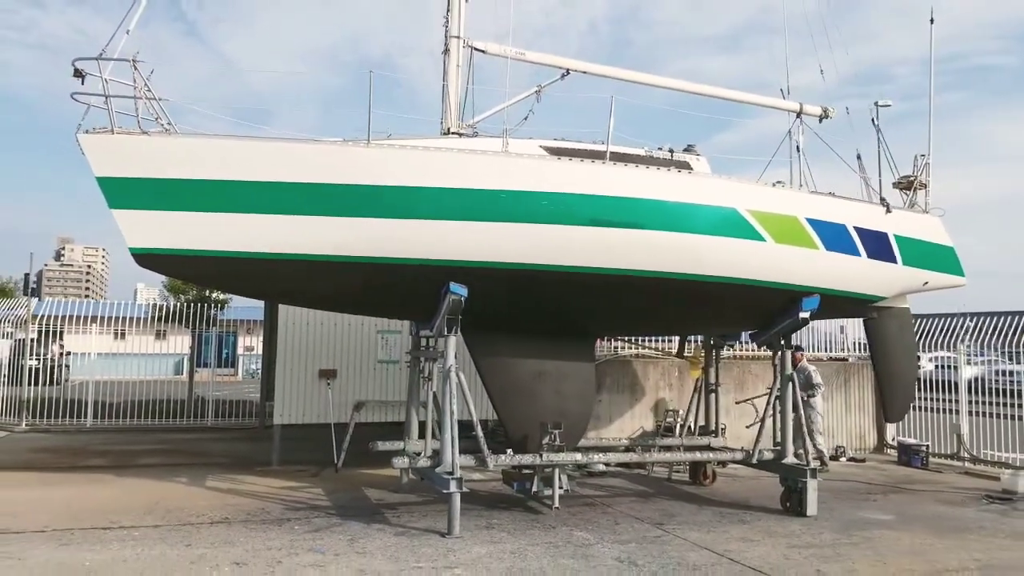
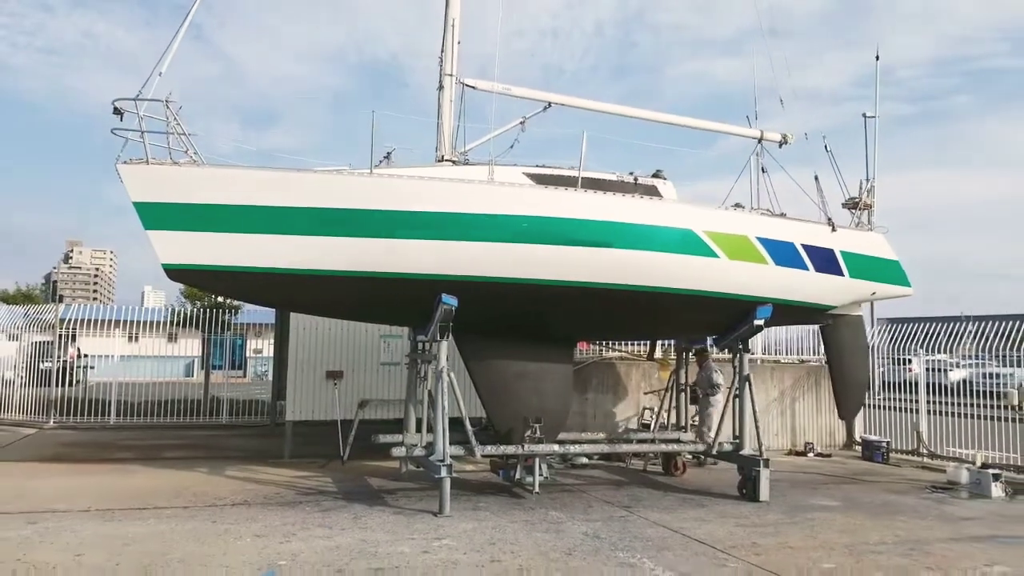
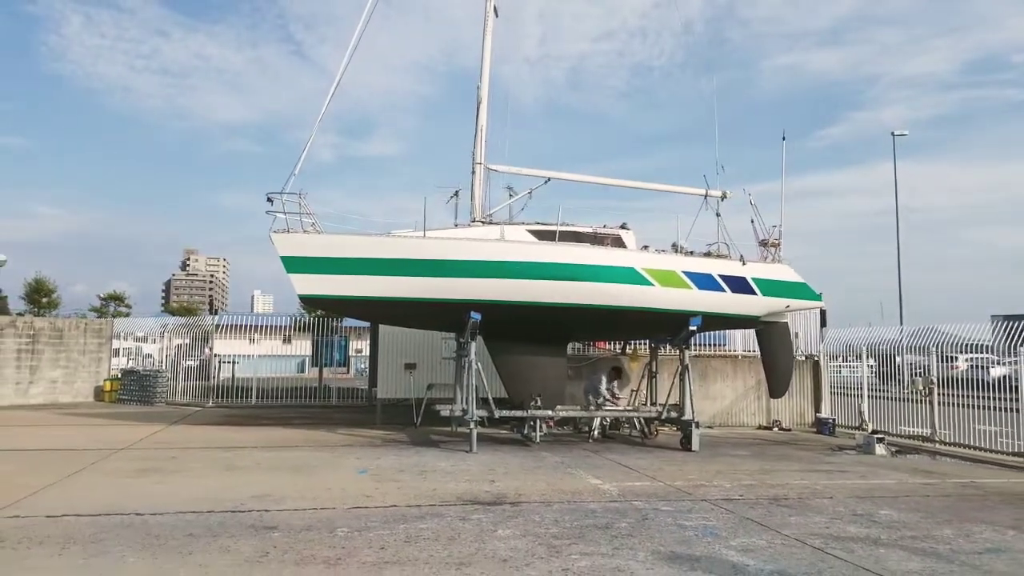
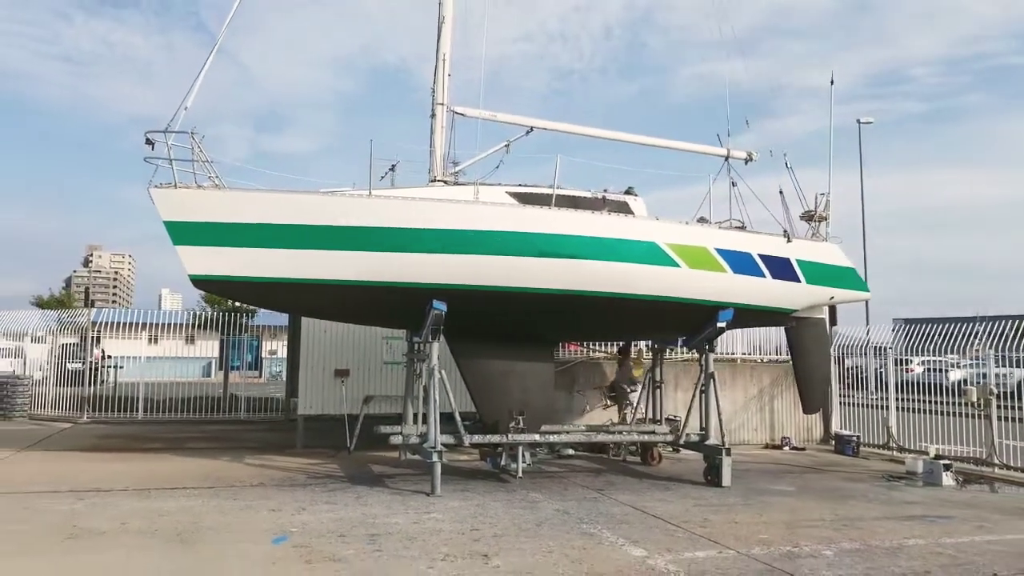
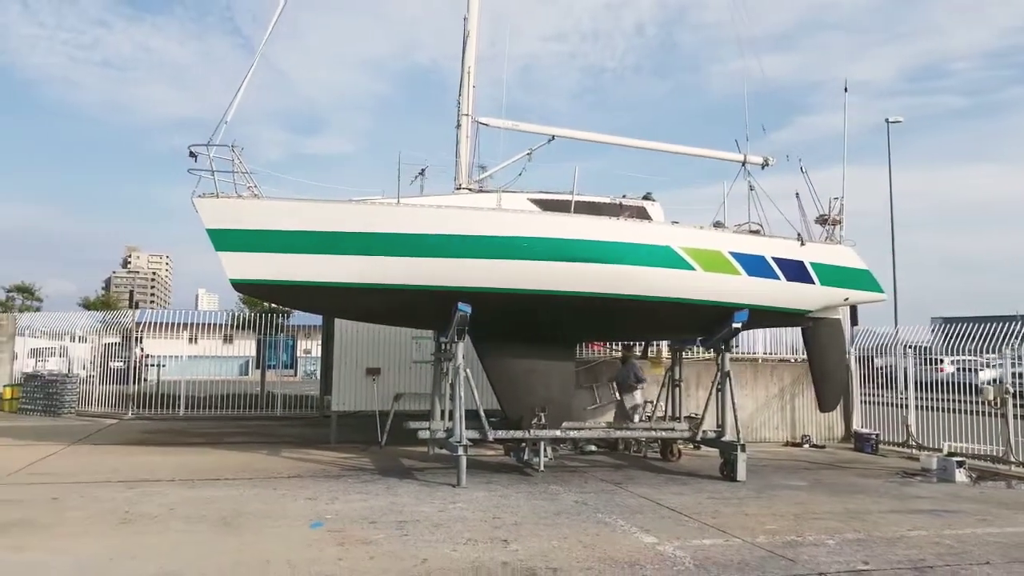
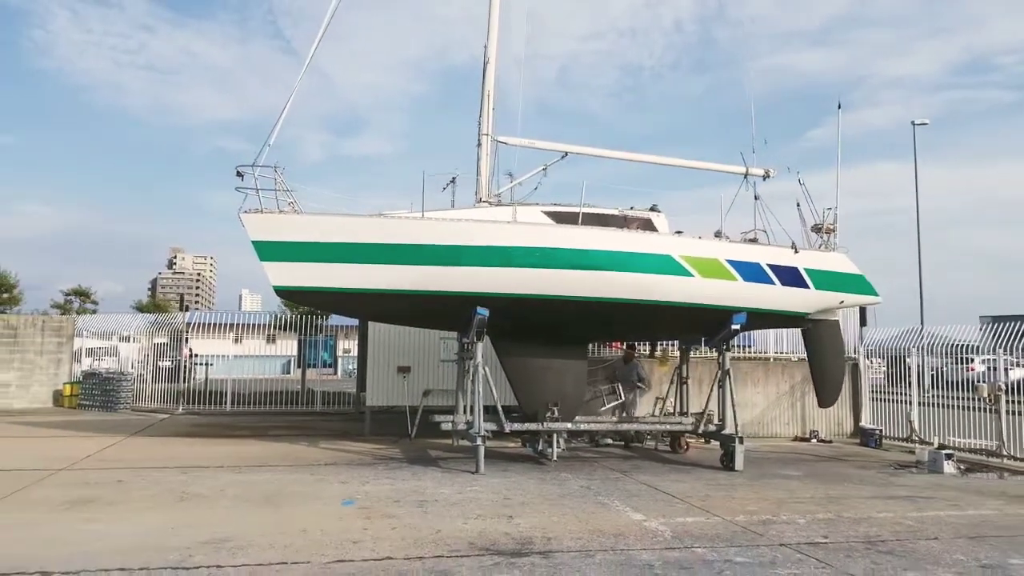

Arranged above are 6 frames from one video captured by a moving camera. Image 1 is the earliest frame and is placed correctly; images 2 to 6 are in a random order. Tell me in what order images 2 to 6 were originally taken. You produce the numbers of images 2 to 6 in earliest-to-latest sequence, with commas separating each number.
2, 4, 5, 6, 3
